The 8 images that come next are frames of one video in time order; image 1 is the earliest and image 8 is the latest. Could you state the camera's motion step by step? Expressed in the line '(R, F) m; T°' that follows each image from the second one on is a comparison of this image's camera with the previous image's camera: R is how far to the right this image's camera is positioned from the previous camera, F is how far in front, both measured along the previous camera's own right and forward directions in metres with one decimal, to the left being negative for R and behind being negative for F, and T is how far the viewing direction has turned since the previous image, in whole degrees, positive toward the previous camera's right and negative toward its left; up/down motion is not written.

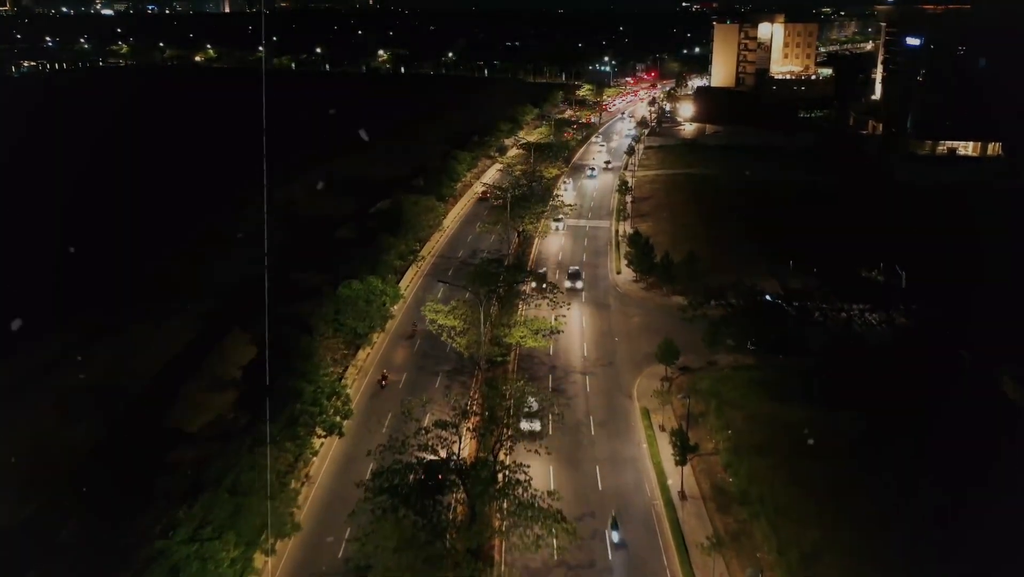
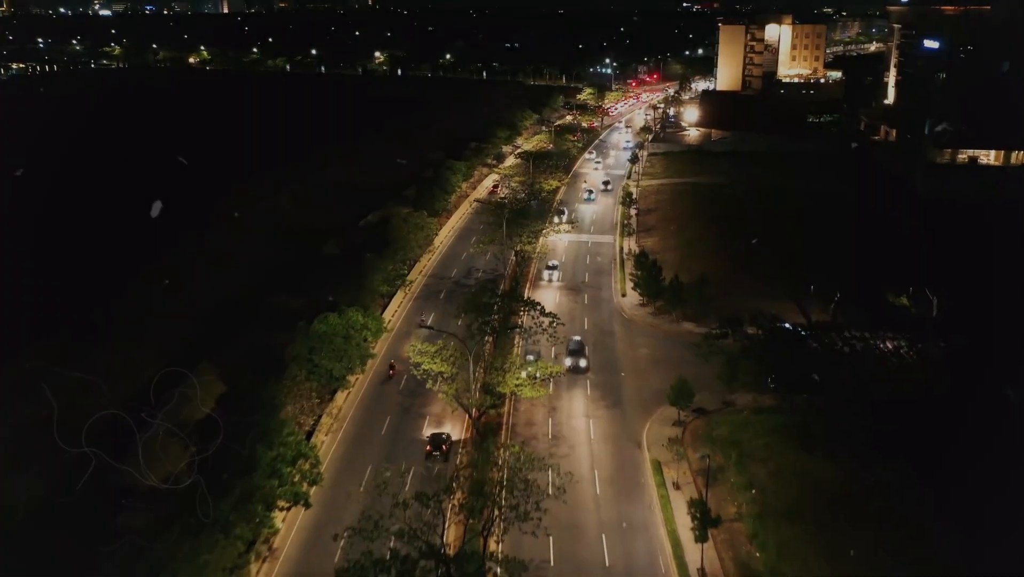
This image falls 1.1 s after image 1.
(+0.1, +2.9) m; 0°
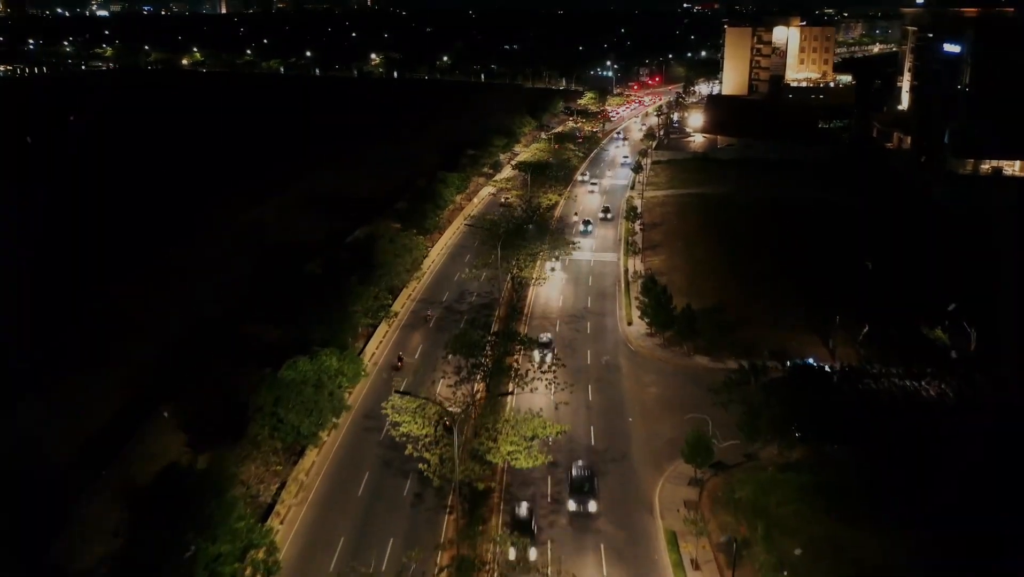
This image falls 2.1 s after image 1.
(+0.1, +3.1) m; 0°
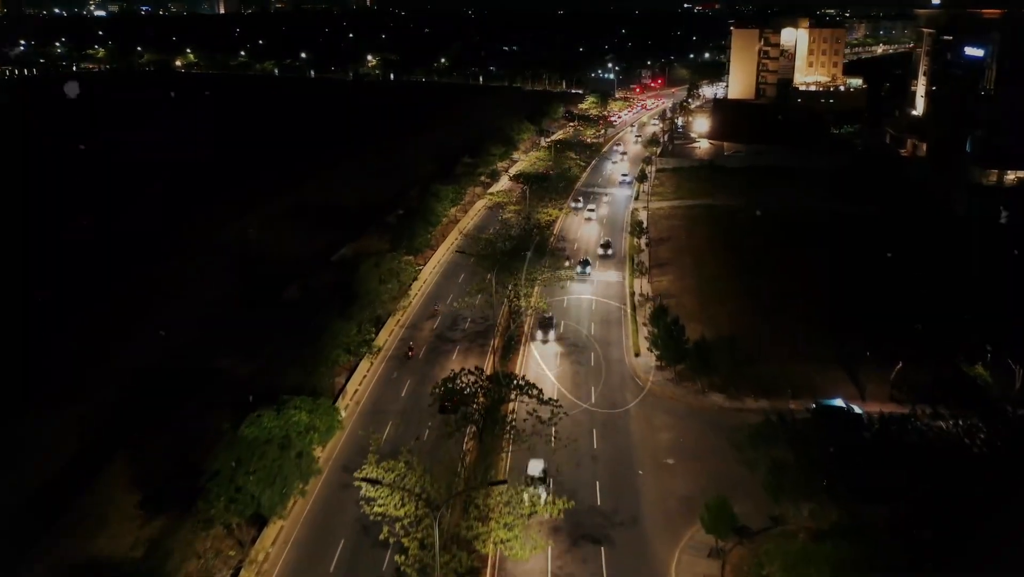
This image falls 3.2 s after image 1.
(+0.1, +2.9) m; 0°
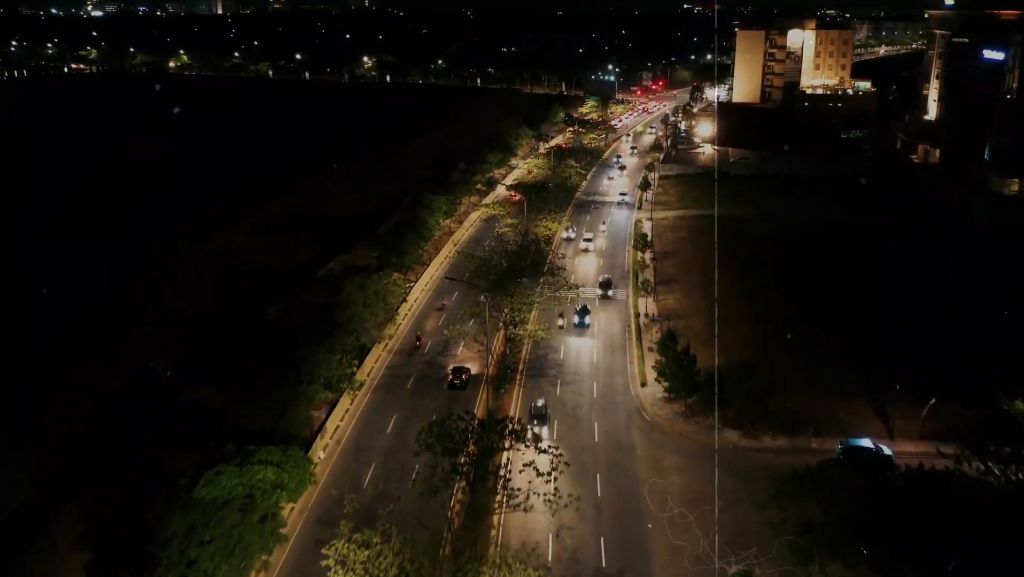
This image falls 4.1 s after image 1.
(+0.1, +2.4) m; 0°
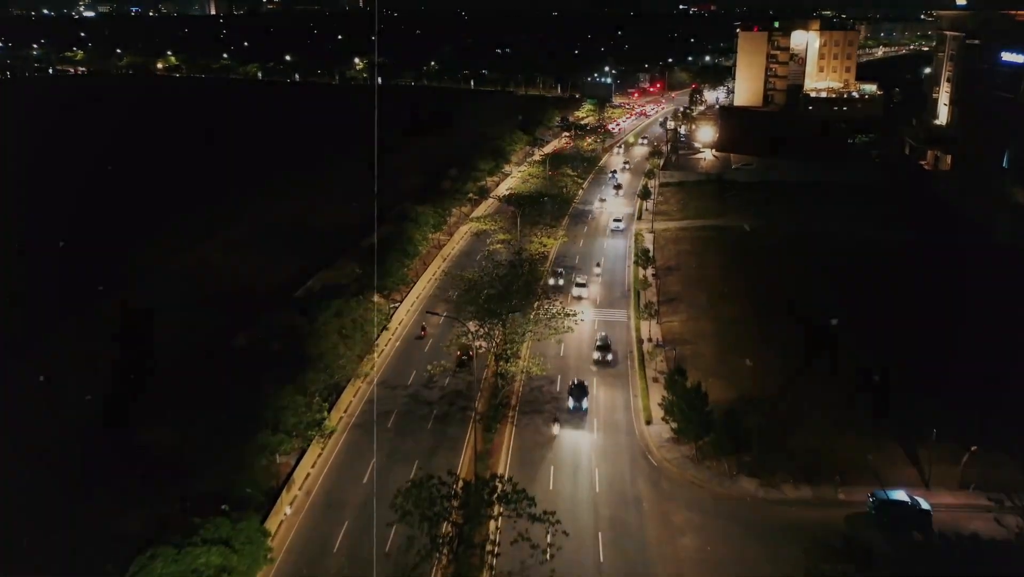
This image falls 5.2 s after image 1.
(+0.1, +2.7) m; 0°
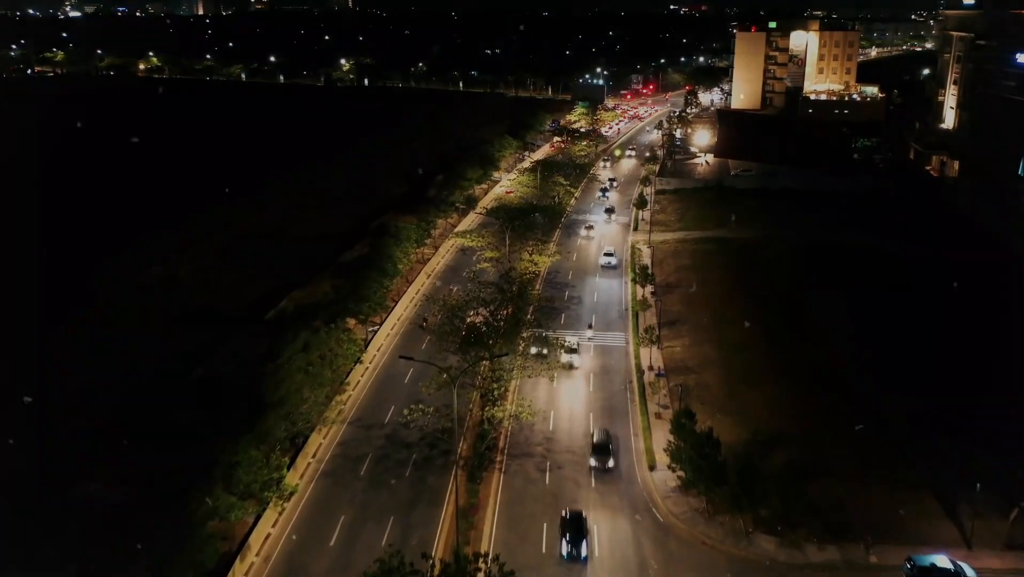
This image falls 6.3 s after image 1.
(+0.1, +2.8) m; +1°
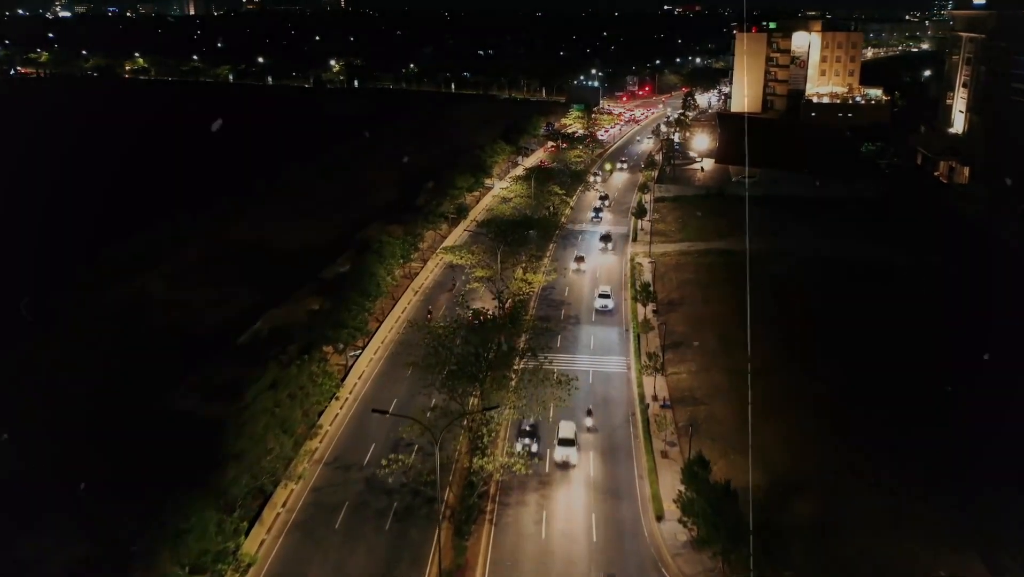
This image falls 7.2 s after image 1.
(+0.1, +2.4) m; 0°
